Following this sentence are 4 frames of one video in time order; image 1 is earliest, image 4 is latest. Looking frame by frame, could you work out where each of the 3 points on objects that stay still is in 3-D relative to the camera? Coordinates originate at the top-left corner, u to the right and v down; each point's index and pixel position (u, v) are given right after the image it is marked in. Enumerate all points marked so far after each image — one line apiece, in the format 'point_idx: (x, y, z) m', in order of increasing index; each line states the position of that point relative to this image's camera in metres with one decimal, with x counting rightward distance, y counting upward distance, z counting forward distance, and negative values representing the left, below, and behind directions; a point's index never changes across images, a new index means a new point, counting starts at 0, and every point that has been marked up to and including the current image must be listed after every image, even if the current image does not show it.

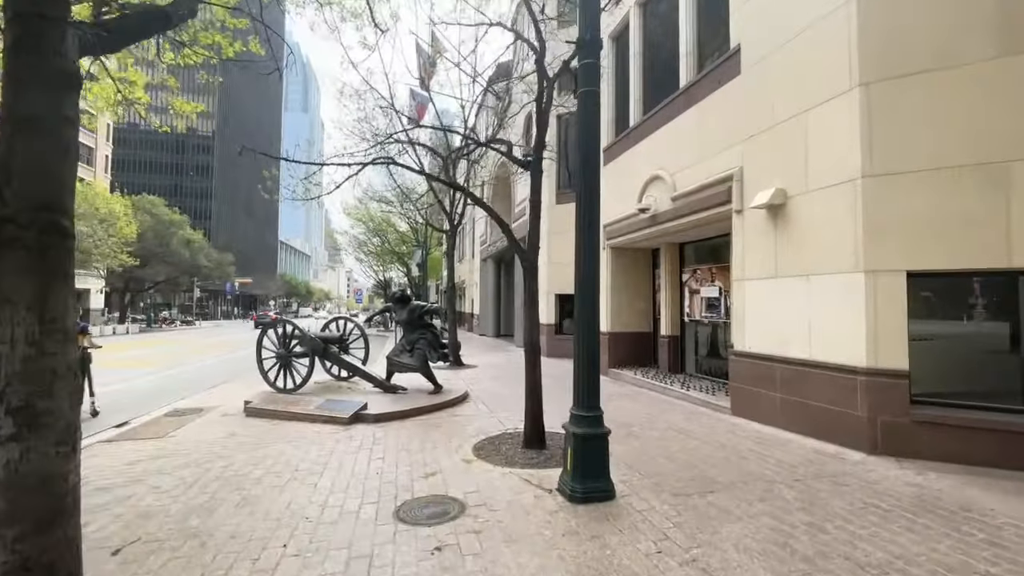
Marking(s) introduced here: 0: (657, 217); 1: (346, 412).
0: (+3.3, +1.6, +10.1) m
1: (-2.9, -2.2, +7.8) m
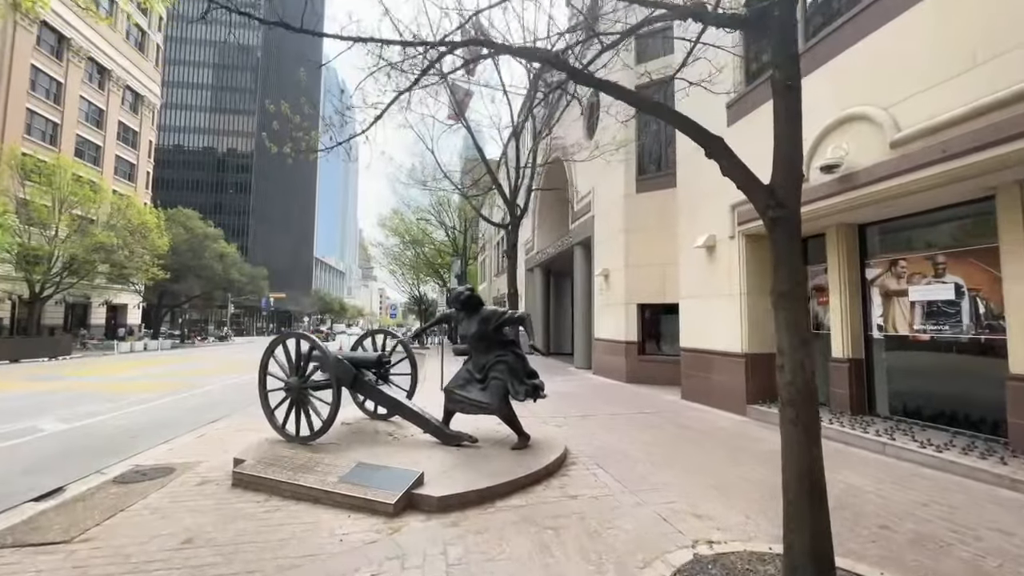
0: (+5.1, +1.7, +6.6) m
1: (-1.2, -2.1, +4.5) m
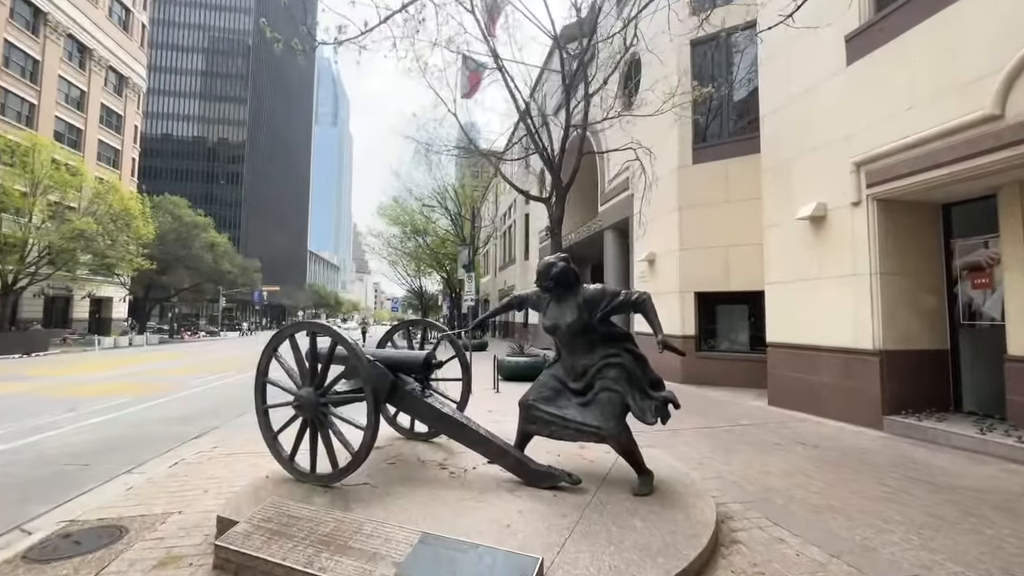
0: (+6.3, +2.0, +4.7) m
1: (-0.1, -1.8, +2.5) m
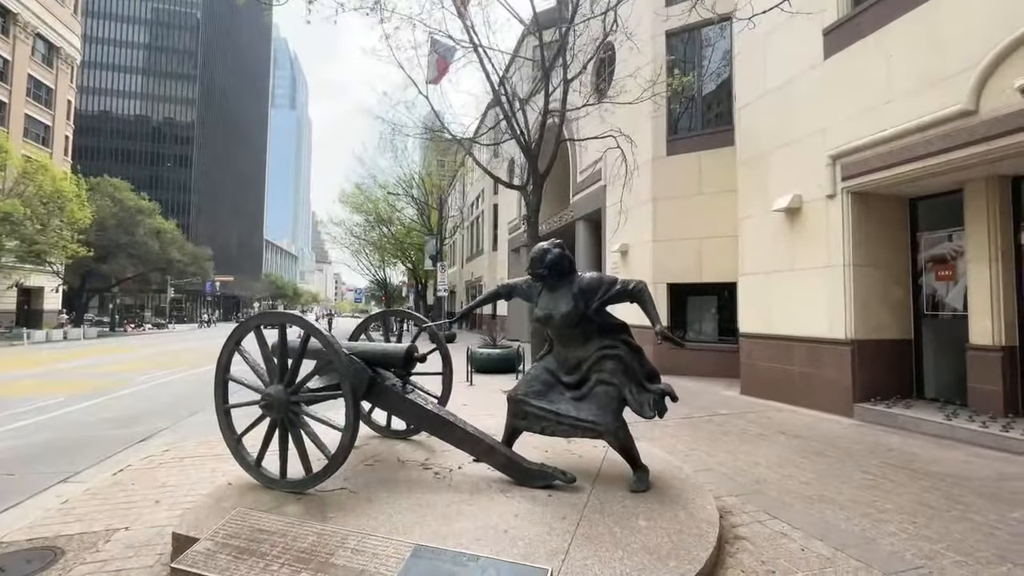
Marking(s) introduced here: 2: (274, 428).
0: (+6.1, +2.1, +4.8) m
1: (0.0, -1.7, +2.3) m
2: (-2.2, -1.2, +4.0) m
